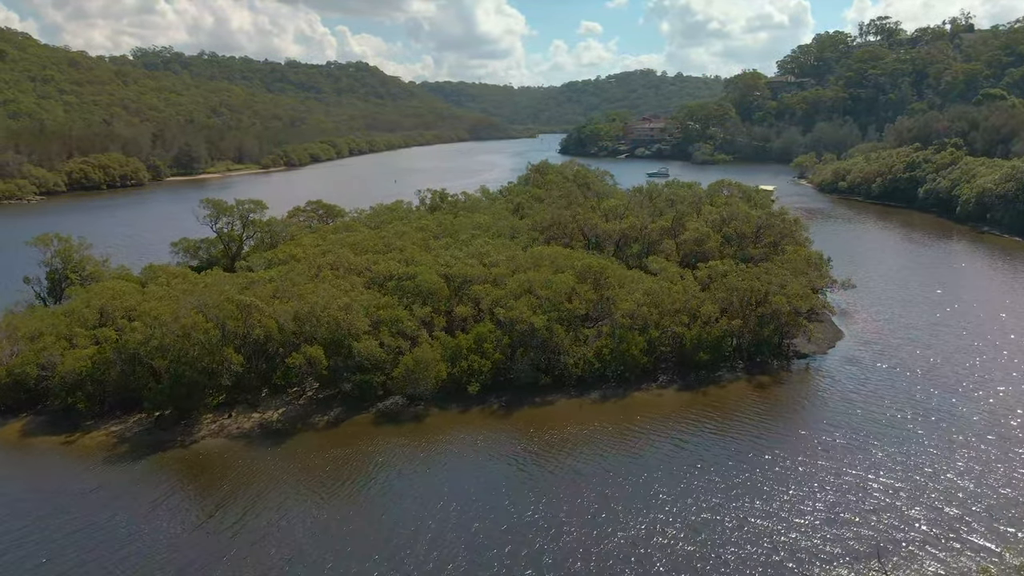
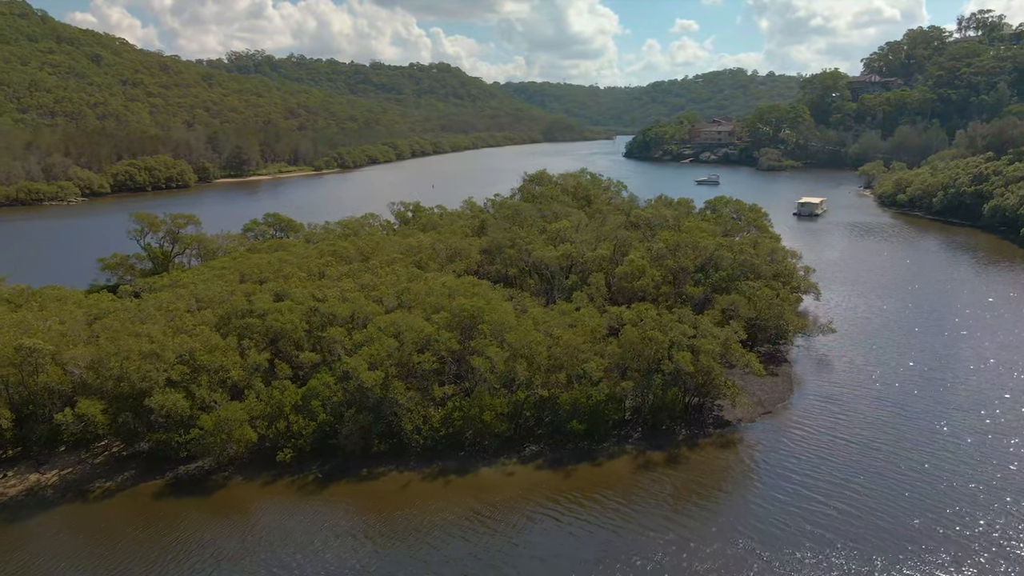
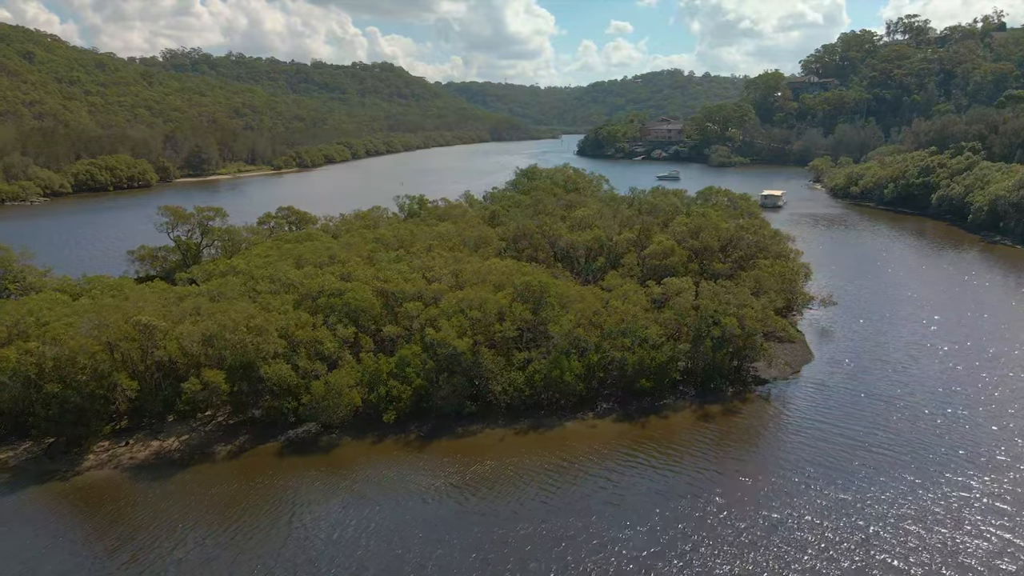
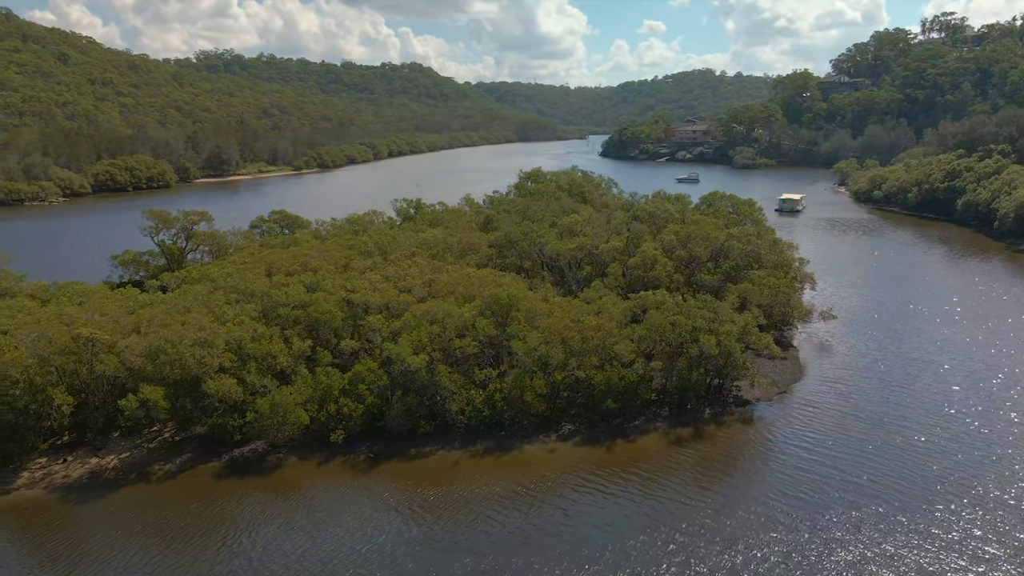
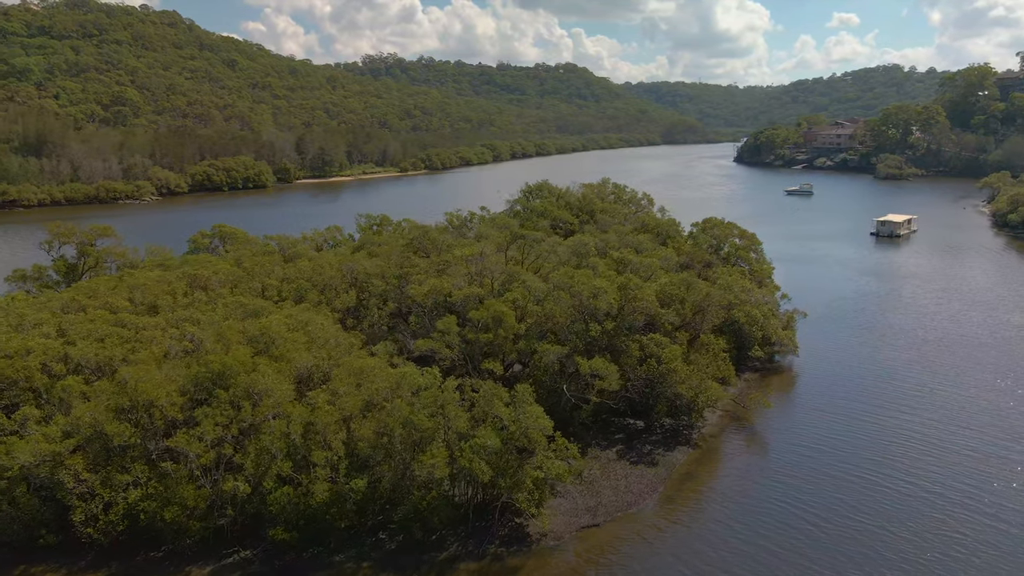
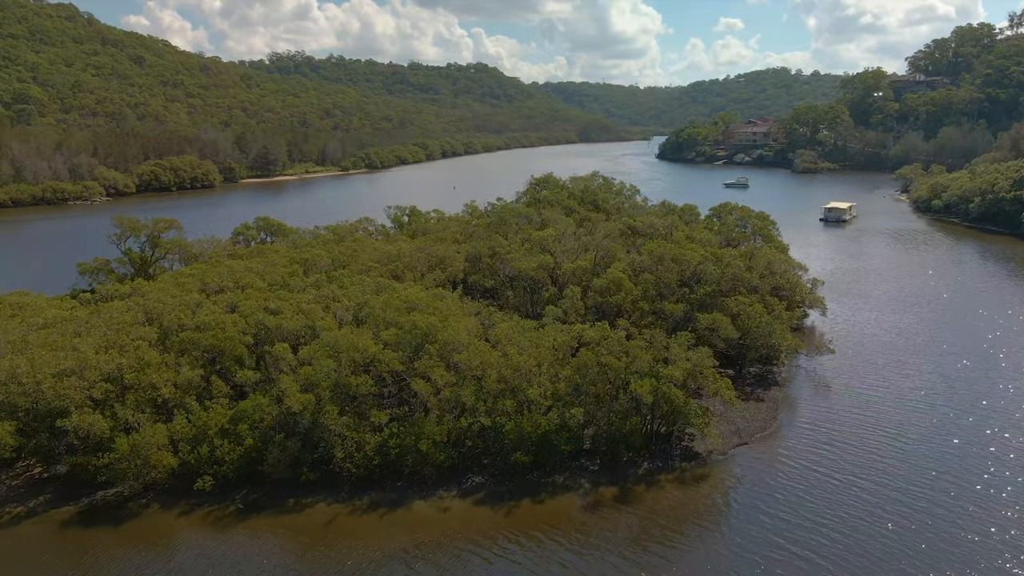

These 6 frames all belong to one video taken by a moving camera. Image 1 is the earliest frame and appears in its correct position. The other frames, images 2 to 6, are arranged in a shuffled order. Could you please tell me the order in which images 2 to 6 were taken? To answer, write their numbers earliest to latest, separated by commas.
3, 4, 2, 6, 5
